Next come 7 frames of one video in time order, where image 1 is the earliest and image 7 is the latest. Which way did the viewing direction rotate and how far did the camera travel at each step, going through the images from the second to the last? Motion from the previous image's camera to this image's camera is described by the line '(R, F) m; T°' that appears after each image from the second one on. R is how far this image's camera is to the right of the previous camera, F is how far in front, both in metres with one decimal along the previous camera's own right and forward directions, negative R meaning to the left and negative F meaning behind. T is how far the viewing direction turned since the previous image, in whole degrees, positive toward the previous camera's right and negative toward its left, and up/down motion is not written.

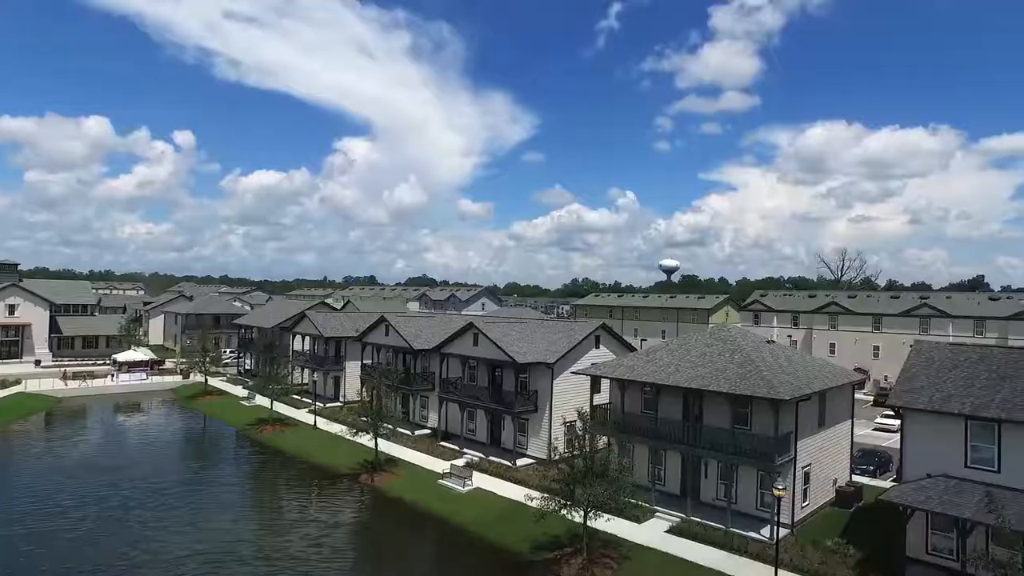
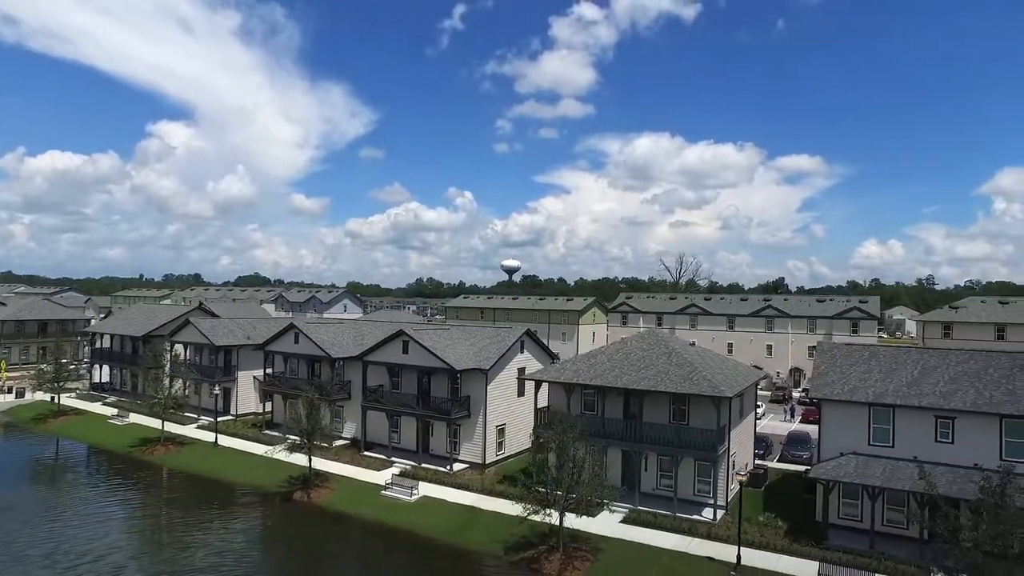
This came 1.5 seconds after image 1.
(-4.9, -0.2) m; +14°
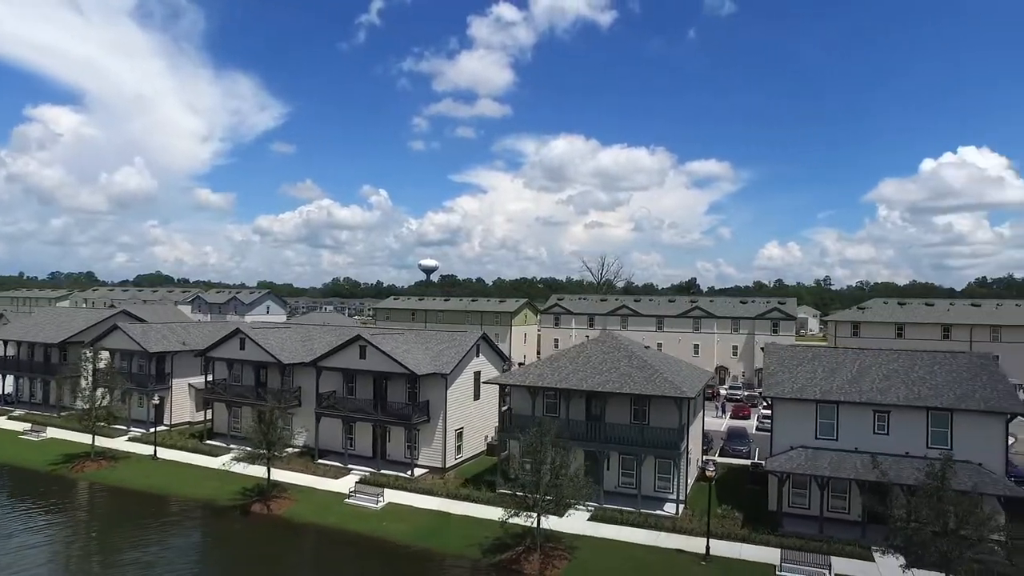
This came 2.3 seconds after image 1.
(-2.3, -0.3) m; +7°
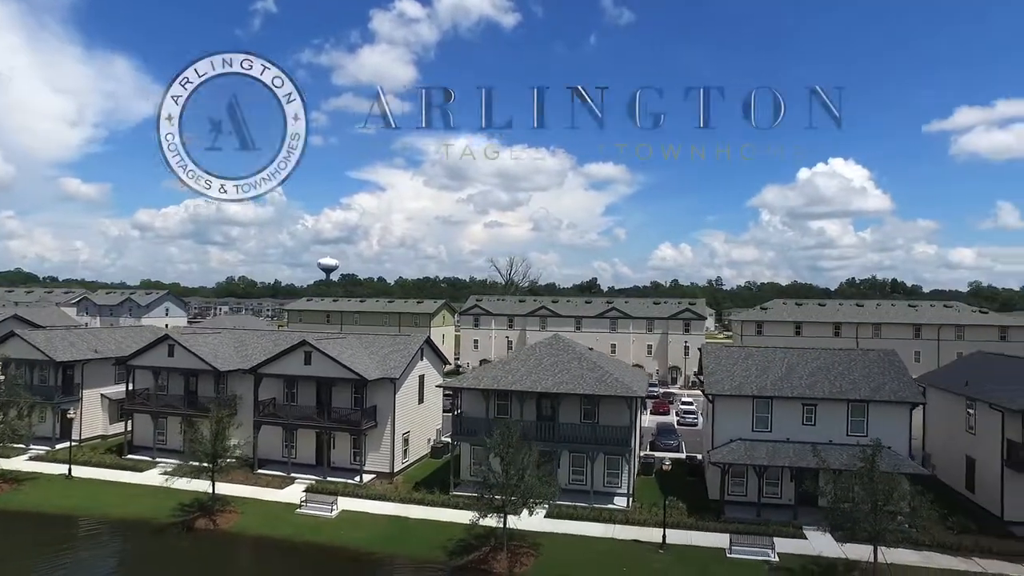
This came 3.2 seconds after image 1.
(-2.5, -0.4) m; +9°
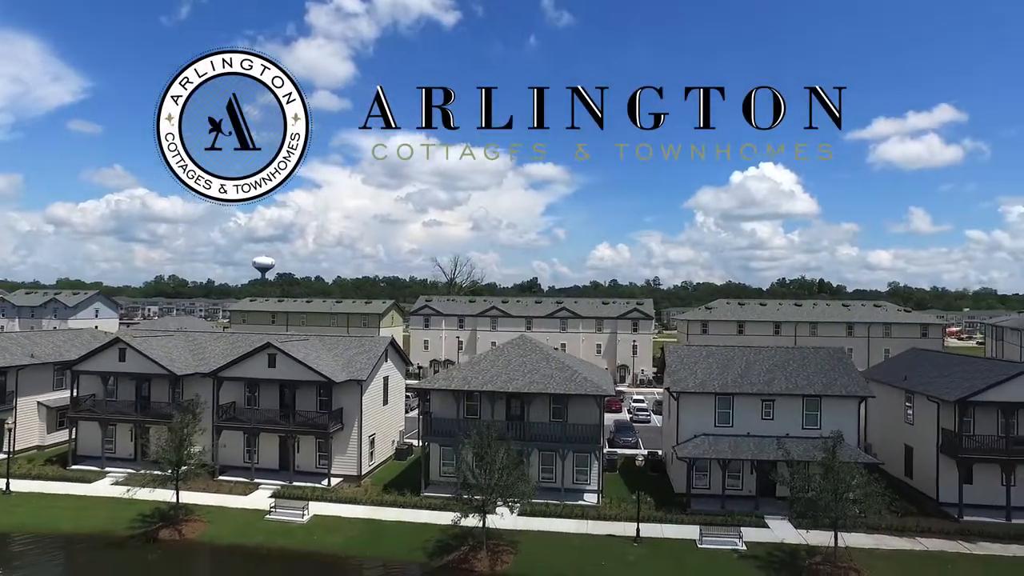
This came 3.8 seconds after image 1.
(-1.5, -0.3) m; +5°
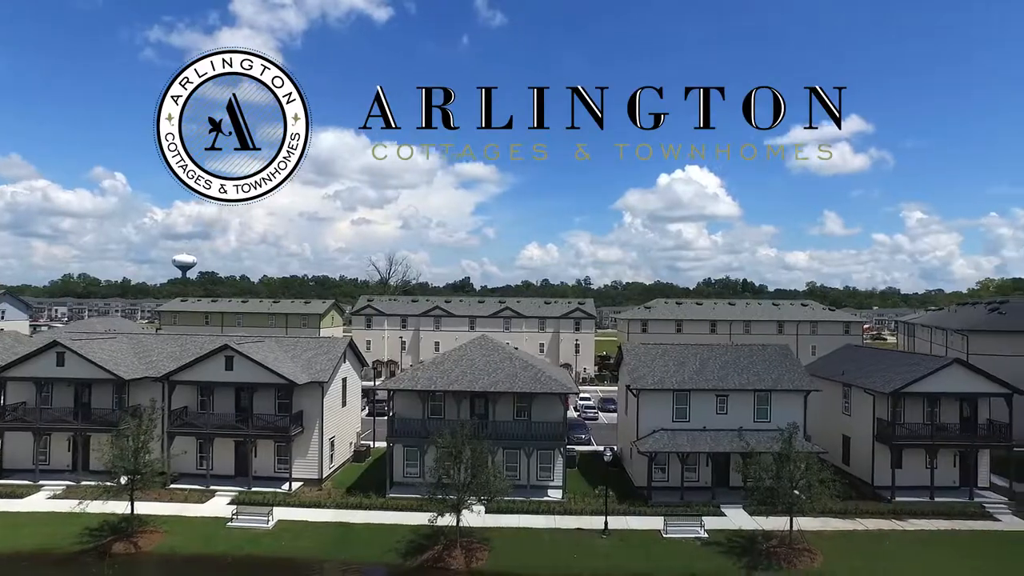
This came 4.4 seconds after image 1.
(-1.6, -0.3) m; +6°
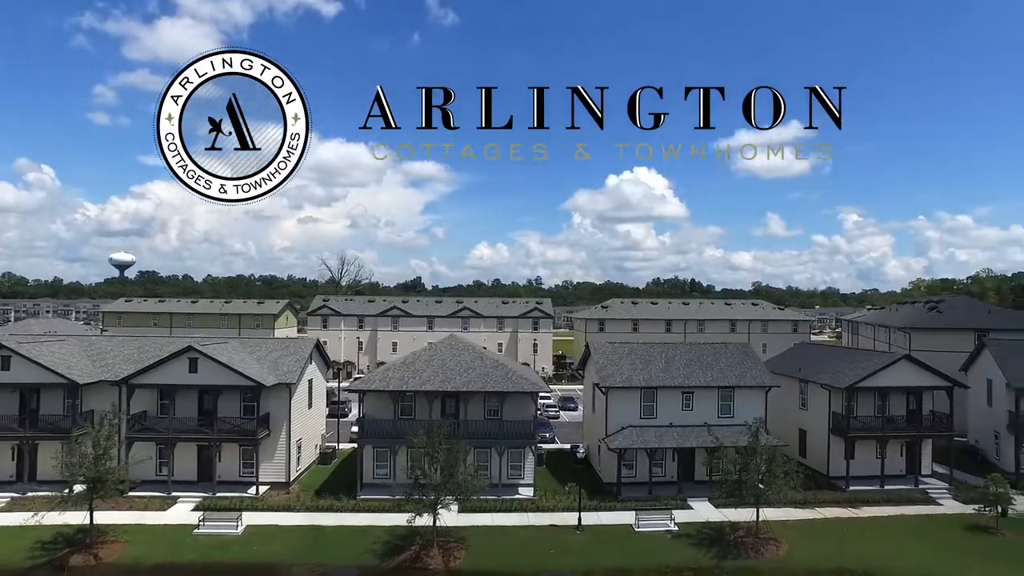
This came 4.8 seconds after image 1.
(-1.0, -0.2) m; +4°
